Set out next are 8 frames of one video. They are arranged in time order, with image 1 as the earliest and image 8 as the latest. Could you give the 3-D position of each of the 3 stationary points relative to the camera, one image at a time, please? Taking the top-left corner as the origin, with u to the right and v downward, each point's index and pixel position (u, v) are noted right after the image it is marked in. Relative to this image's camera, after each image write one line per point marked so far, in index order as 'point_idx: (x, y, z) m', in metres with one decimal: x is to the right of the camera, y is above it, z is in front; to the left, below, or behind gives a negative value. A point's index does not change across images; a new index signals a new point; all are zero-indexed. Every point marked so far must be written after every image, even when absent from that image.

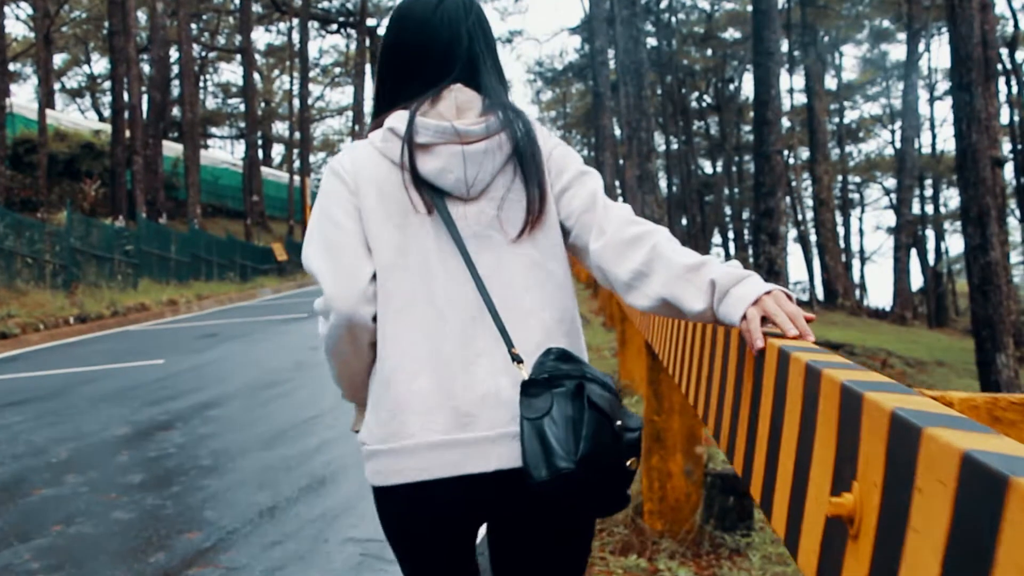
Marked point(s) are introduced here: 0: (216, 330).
0: (-3.6, -0.5, +15.0) m
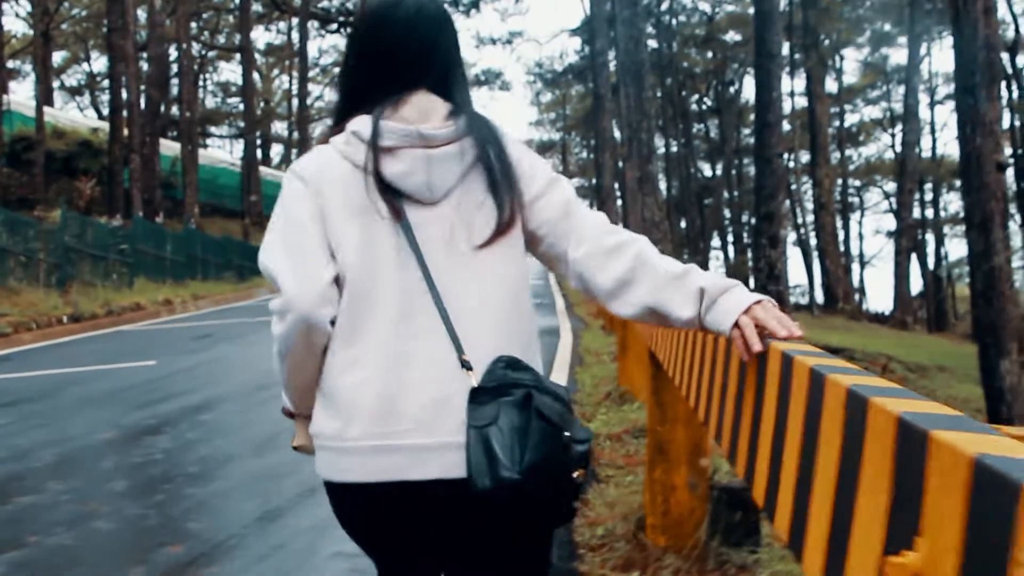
0: (-3.6, -0.5, +14.8) m
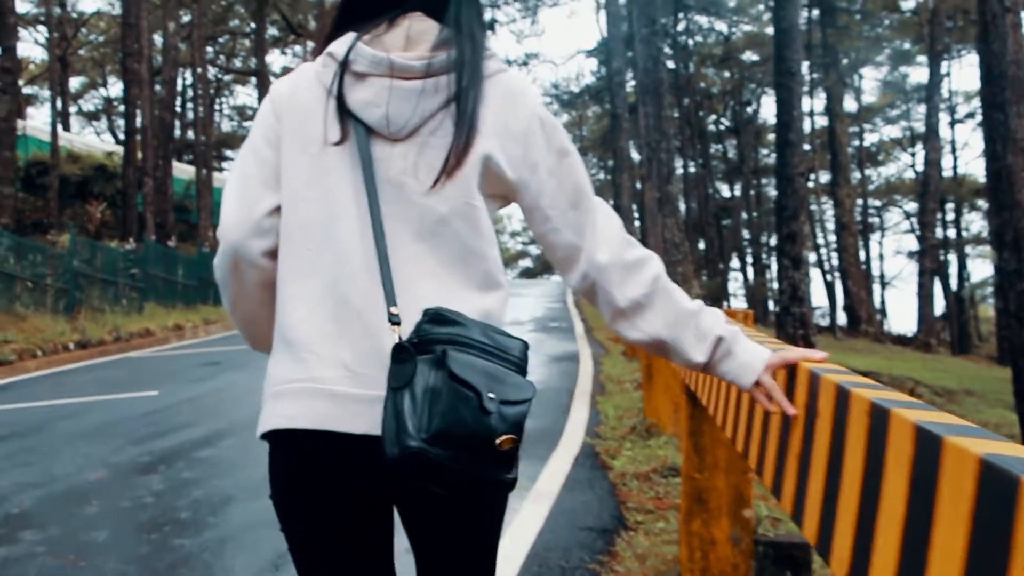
0: (-3.4, -0.8, +14.4) m
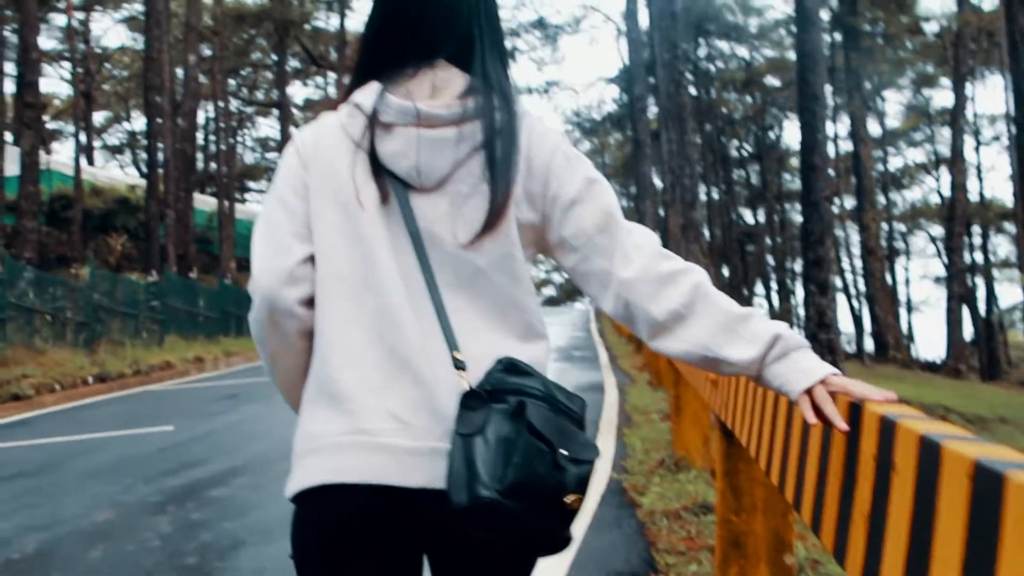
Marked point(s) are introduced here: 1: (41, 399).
0: (-3.1, -1.2, +14.2) m
1: (-5.2, -1.2, +13.6) m
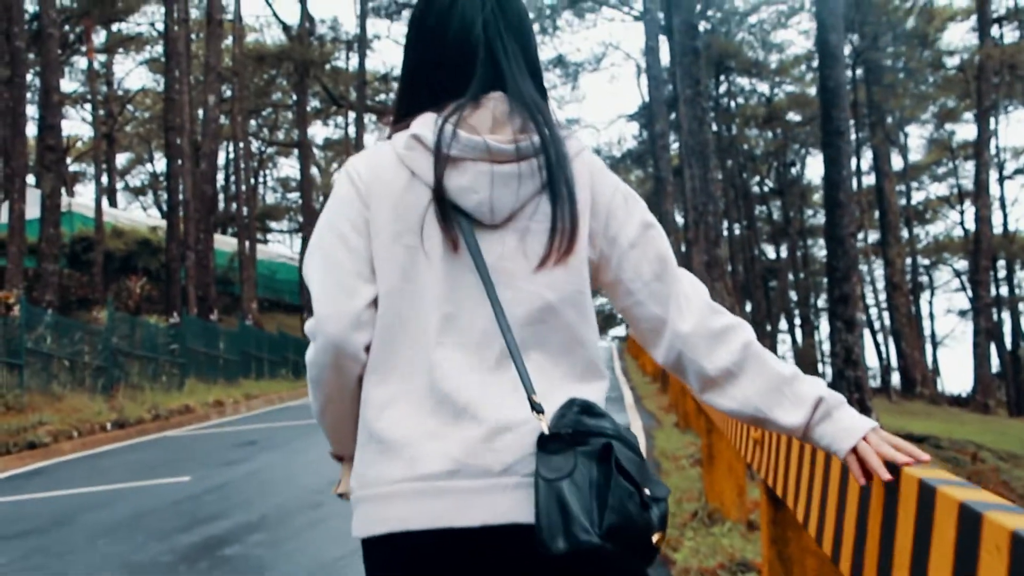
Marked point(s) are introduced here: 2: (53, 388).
0: (-2.9, -1.7, +14.0) m
1: (-5.0, -1.7, +13.4) m
2: (-7.4, -1.6, +20.0) m
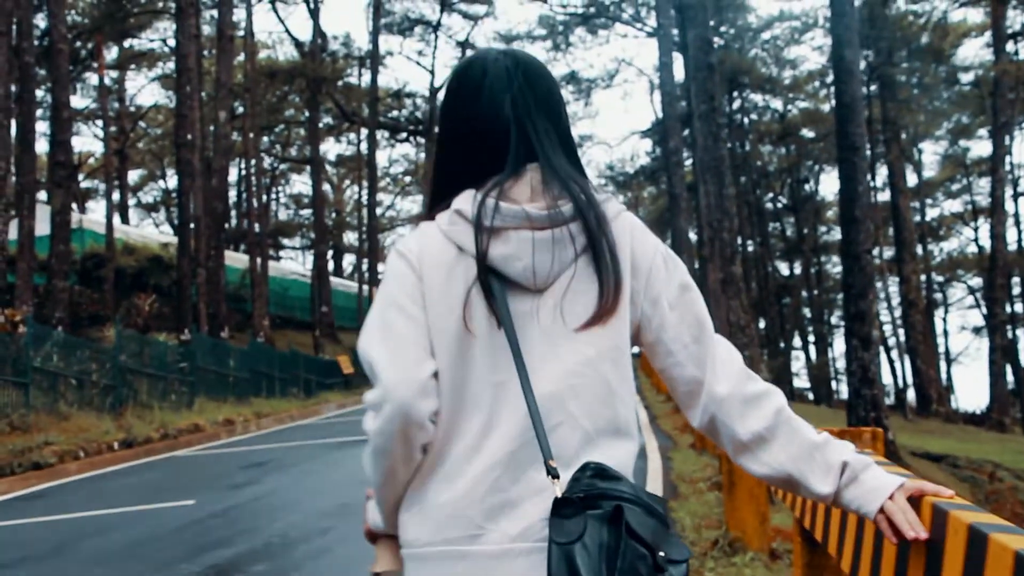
0: (-2.7, -1.9, +13.8) m
1: (-4.8, -1.9, +13.2) m
2: (-7.2, -1.9, +19.8) m
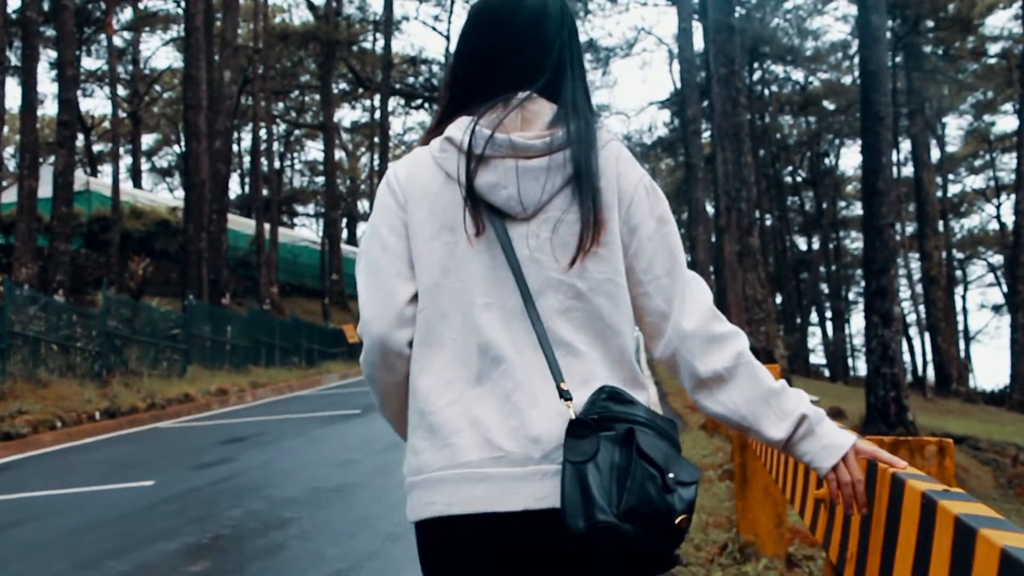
0: (-2.7, -1.5, +13.1) m
1: (-4.8, -1.5, +12.6) m
2: (-7.2, -1.3, +19.2) m
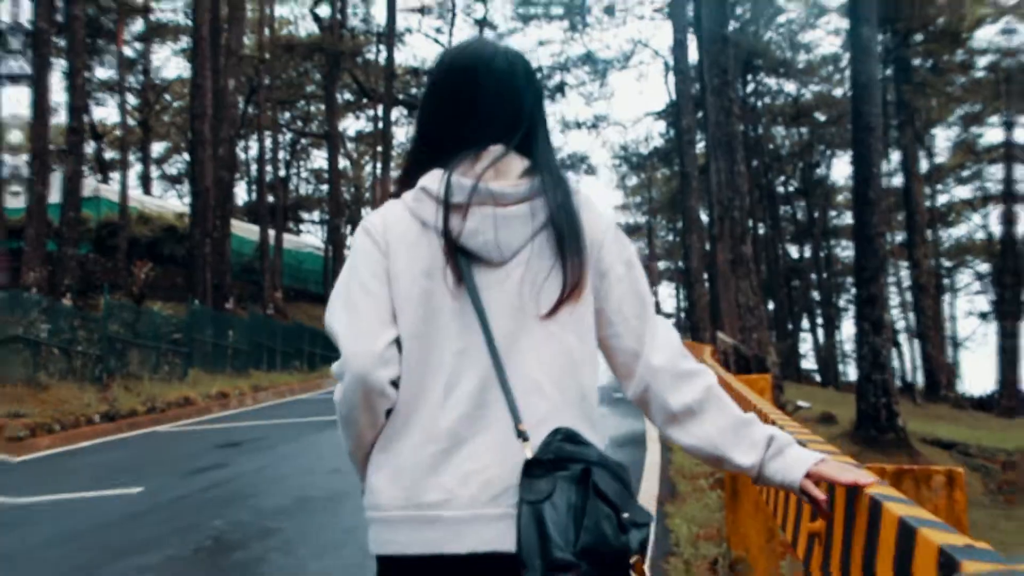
0: (-2.8, -1.6, +13.3) m
1: (-4.9, -1.6, +12.7) m
2: (-7.2, -1.4, +19.4) m
